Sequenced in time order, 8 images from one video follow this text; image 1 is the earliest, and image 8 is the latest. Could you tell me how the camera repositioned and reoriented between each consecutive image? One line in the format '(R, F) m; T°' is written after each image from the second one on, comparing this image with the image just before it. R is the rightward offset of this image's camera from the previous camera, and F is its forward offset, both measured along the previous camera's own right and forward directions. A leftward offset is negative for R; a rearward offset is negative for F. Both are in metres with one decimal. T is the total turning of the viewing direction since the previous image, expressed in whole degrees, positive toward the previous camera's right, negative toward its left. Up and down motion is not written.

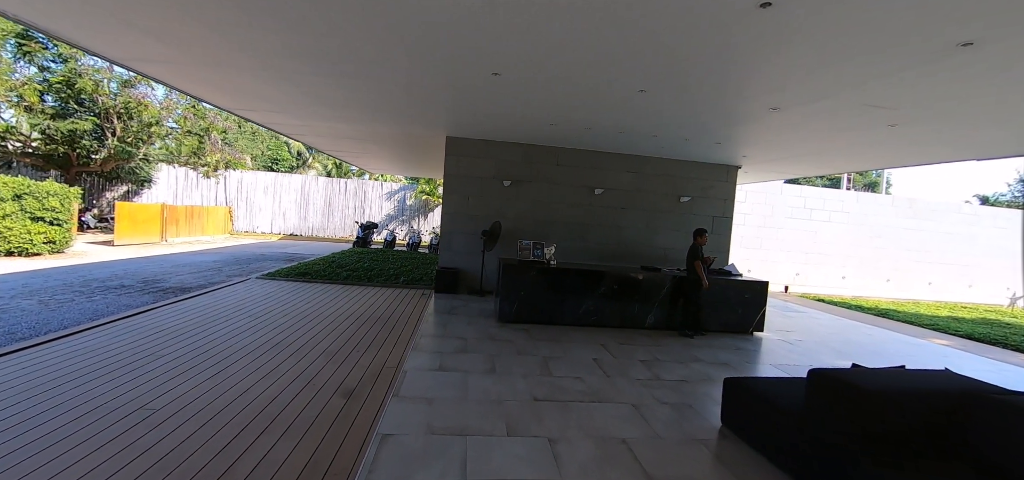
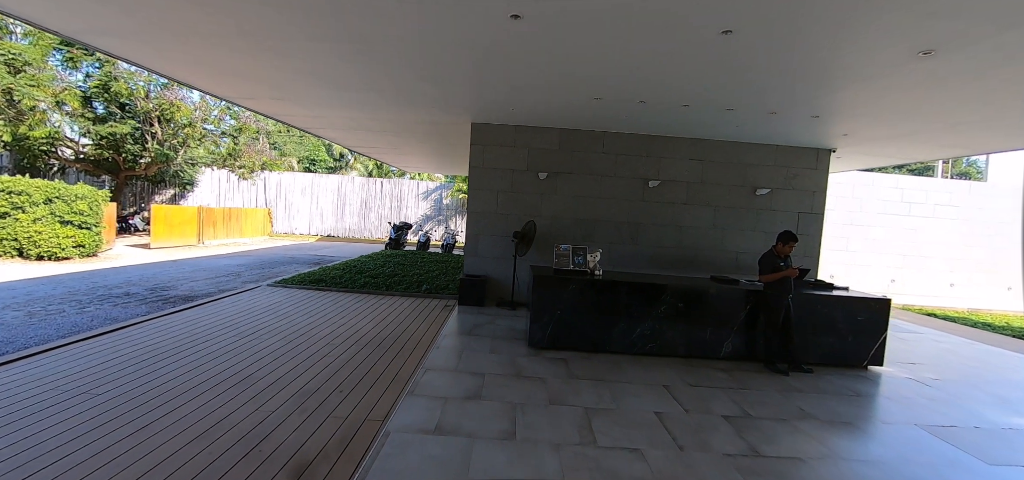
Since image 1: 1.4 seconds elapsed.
(+0.1, +1.0) m; -6°
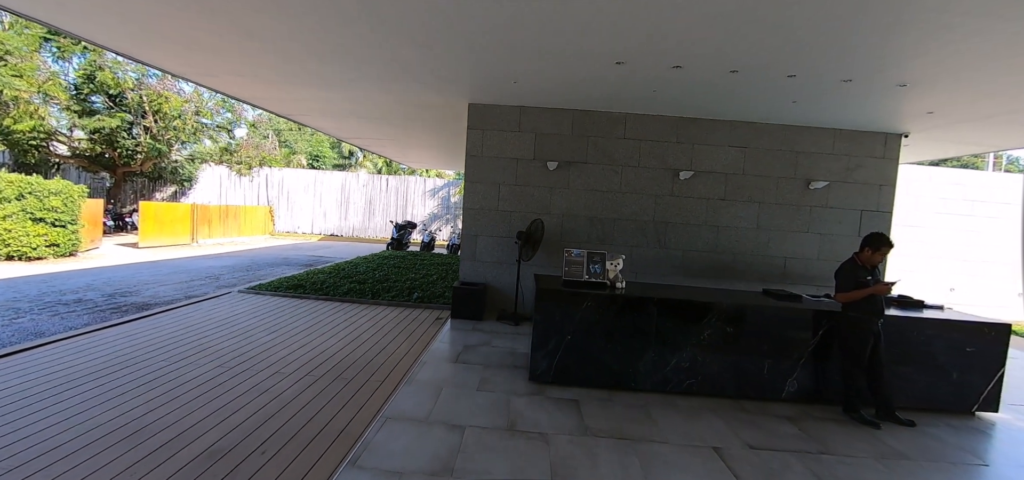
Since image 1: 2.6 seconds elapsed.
(+0.2, +0.8) m; -2°
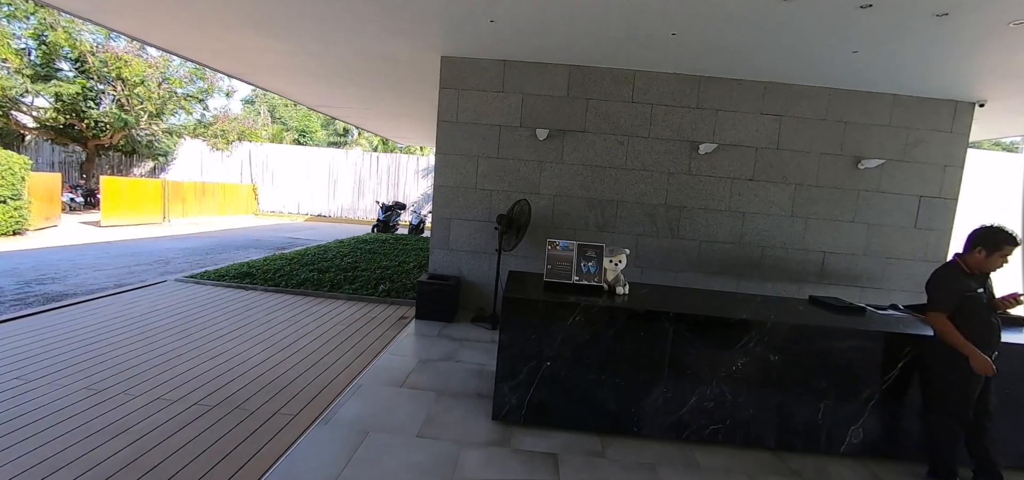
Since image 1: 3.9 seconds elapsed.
(+0.3, +0.8) m; -1°
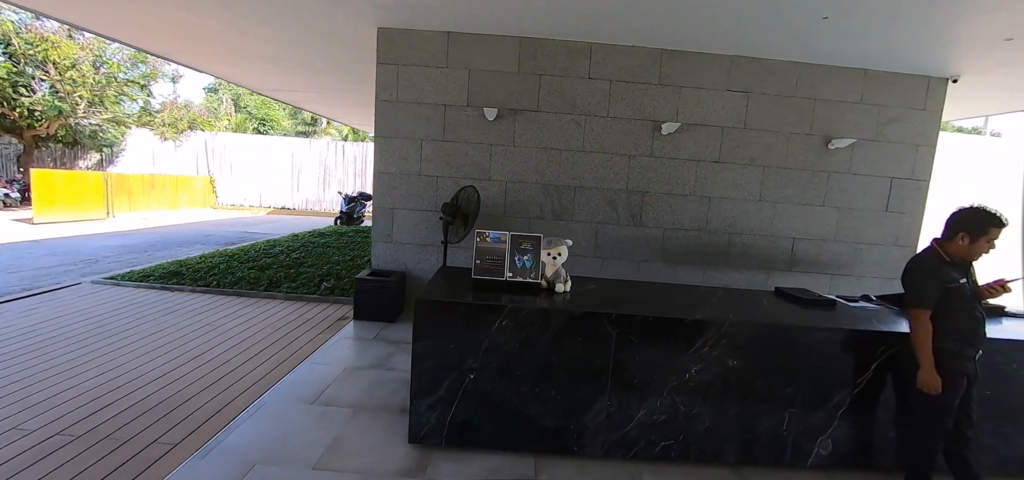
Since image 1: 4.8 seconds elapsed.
(+0.4, +0.3) m; +2°
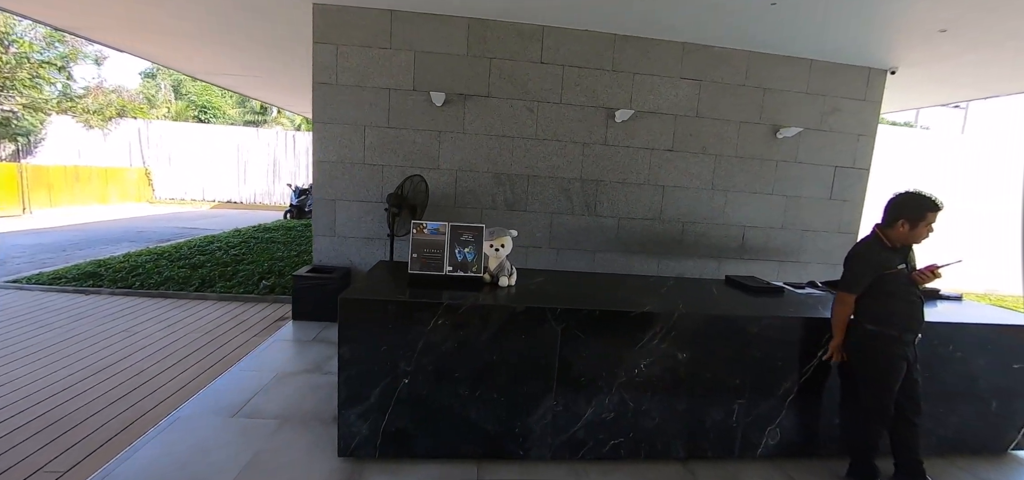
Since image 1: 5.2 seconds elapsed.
(+0.2, +0.1) m; +4°
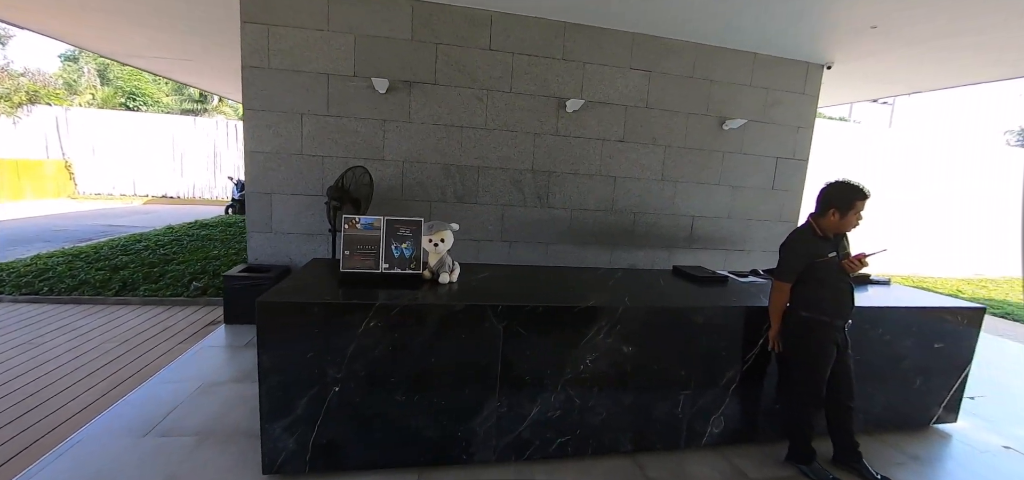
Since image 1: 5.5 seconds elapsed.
(+0.2, +0.1) m; +4°
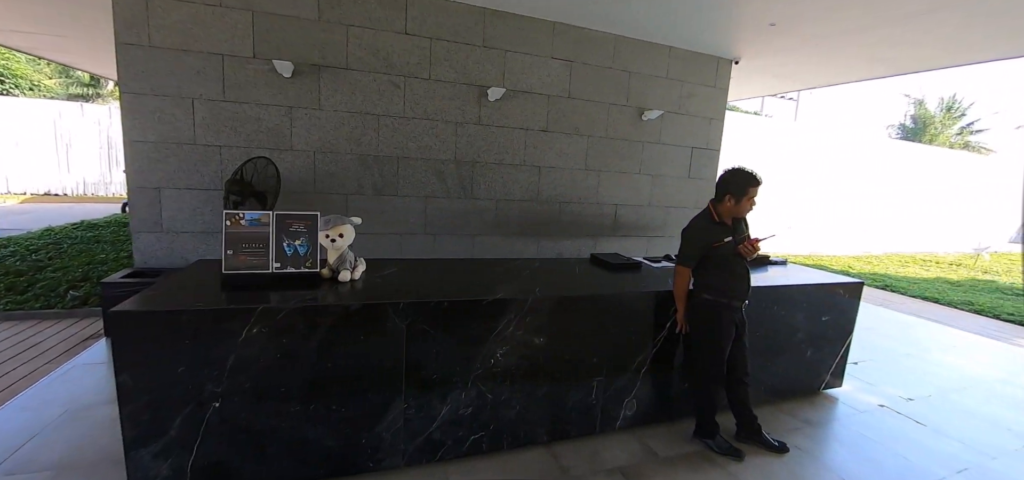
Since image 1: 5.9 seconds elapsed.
(+0.2, 0.0) m; +6°
